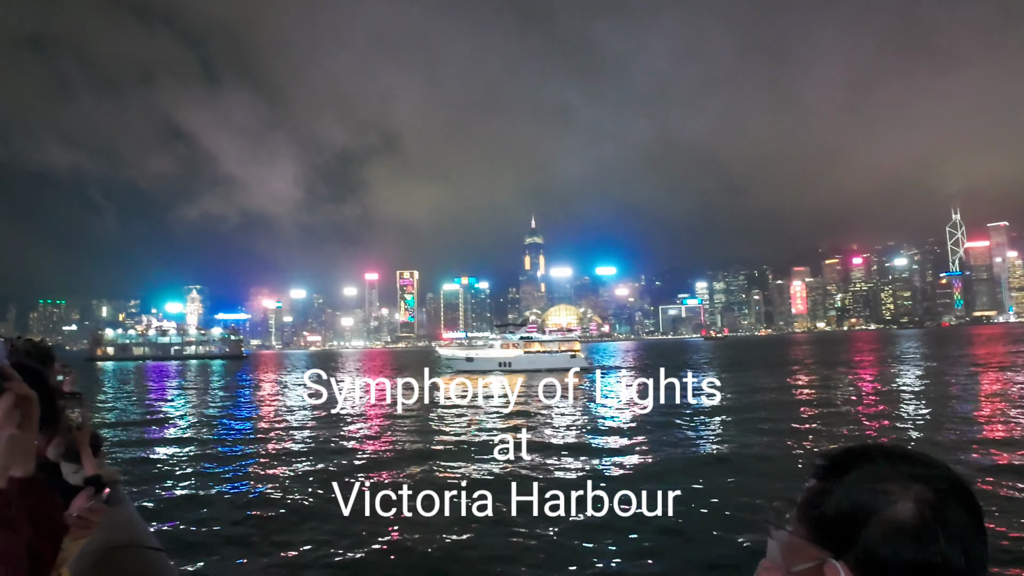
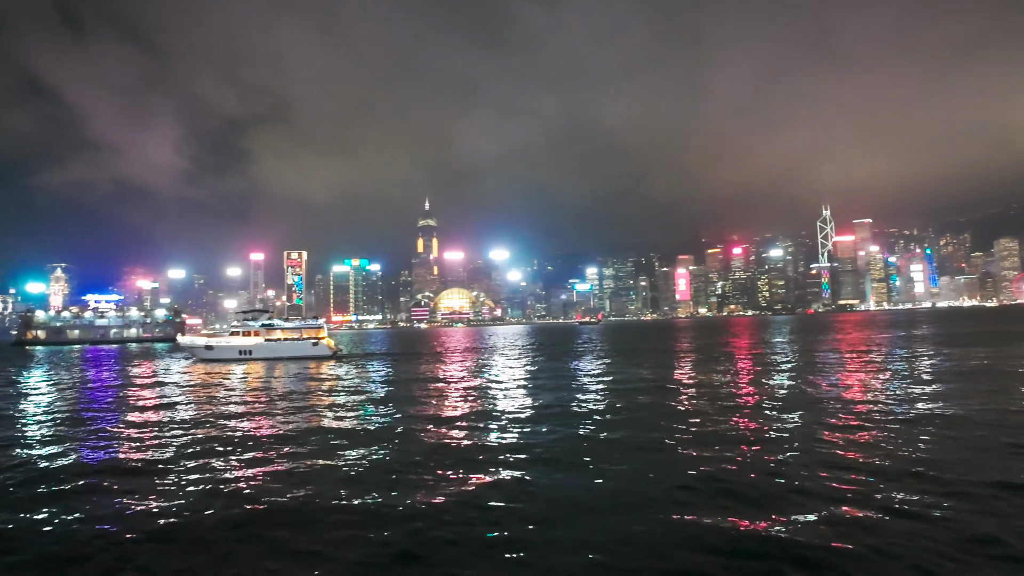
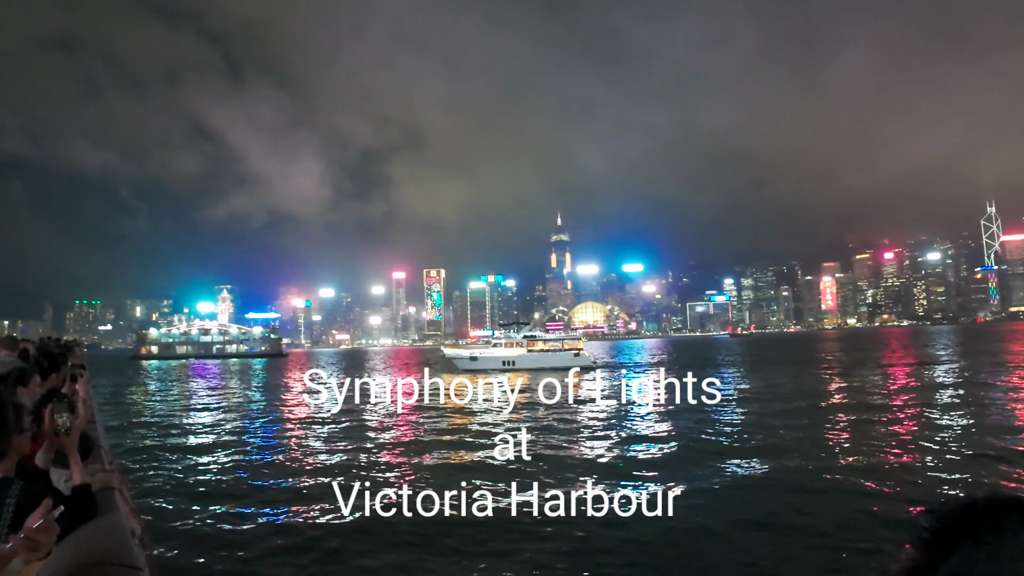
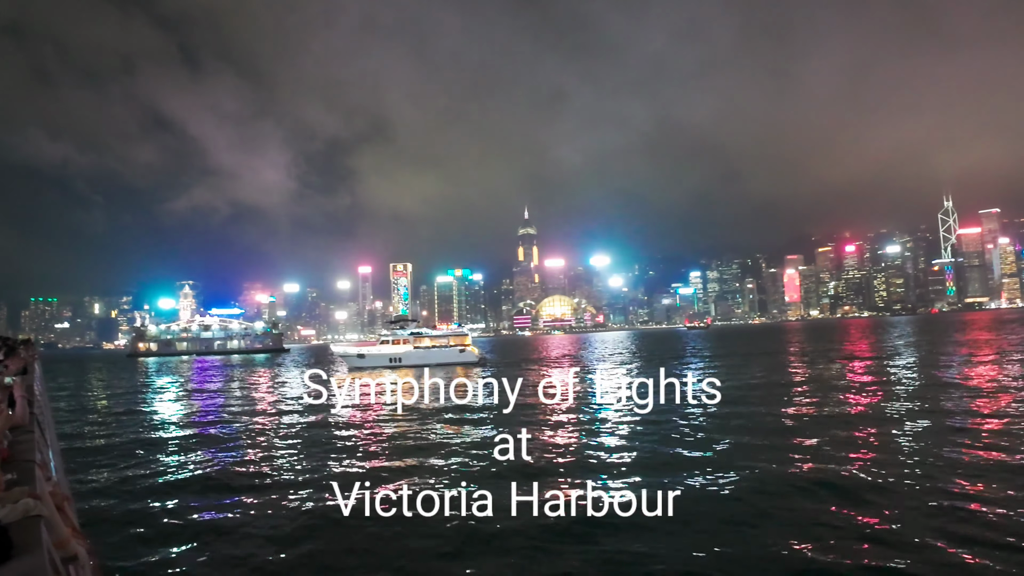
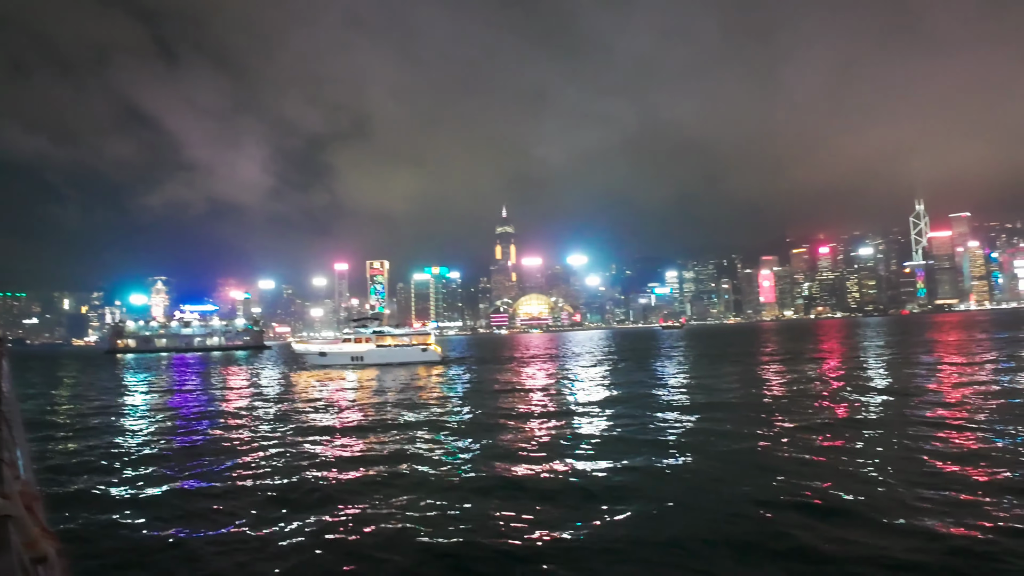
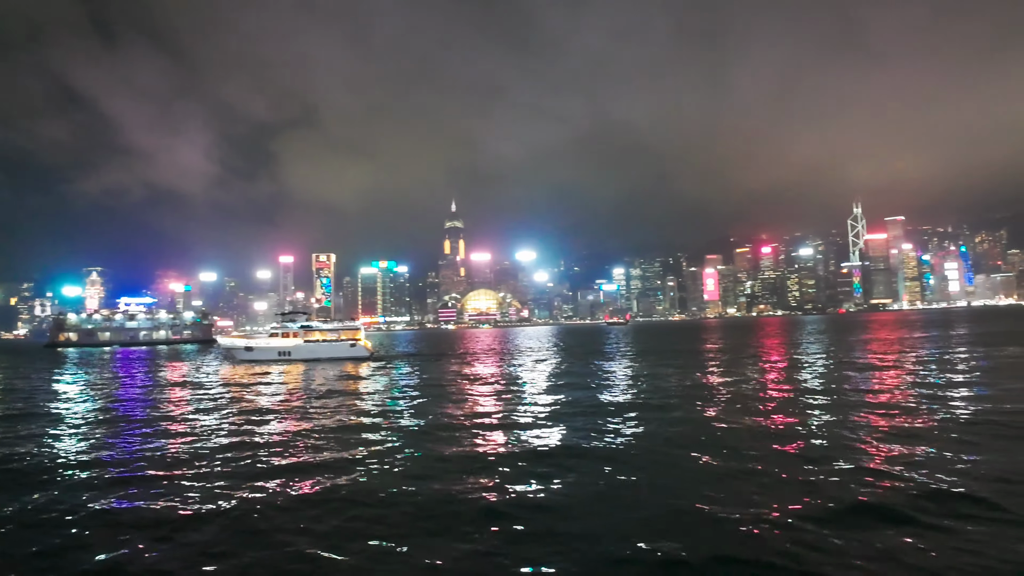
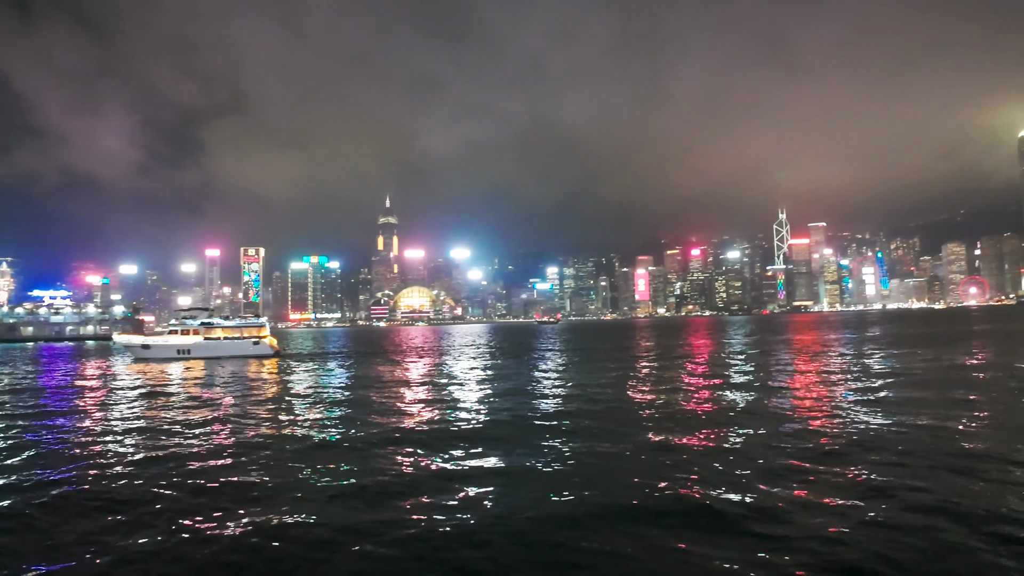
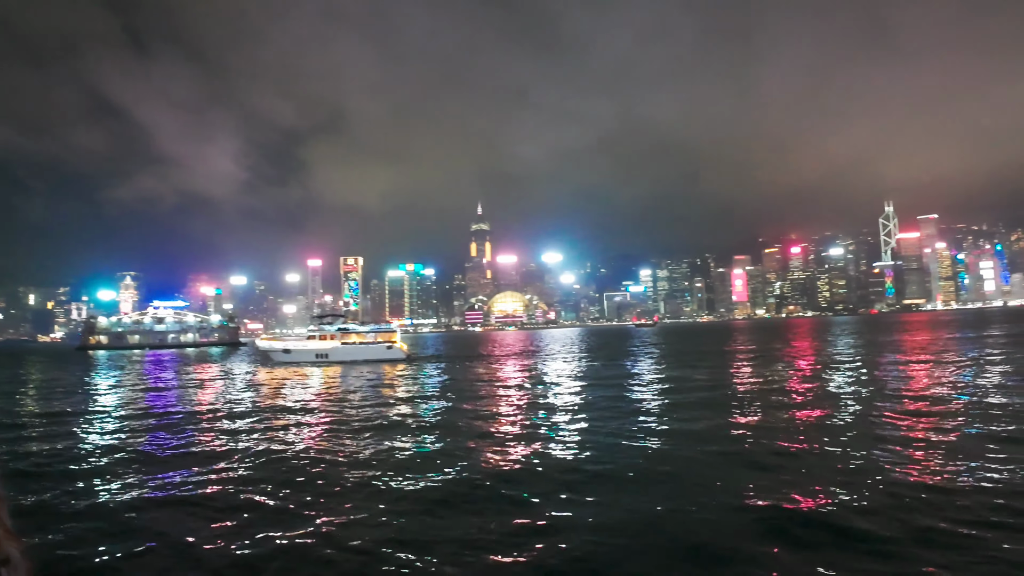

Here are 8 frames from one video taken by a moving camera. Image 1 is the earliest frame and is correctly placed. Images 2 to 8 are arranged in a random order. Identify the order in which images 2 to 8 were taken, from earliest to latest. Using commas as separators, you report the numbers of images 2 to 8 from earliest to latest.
3, 4, 5, 8, 6, 2, 7
